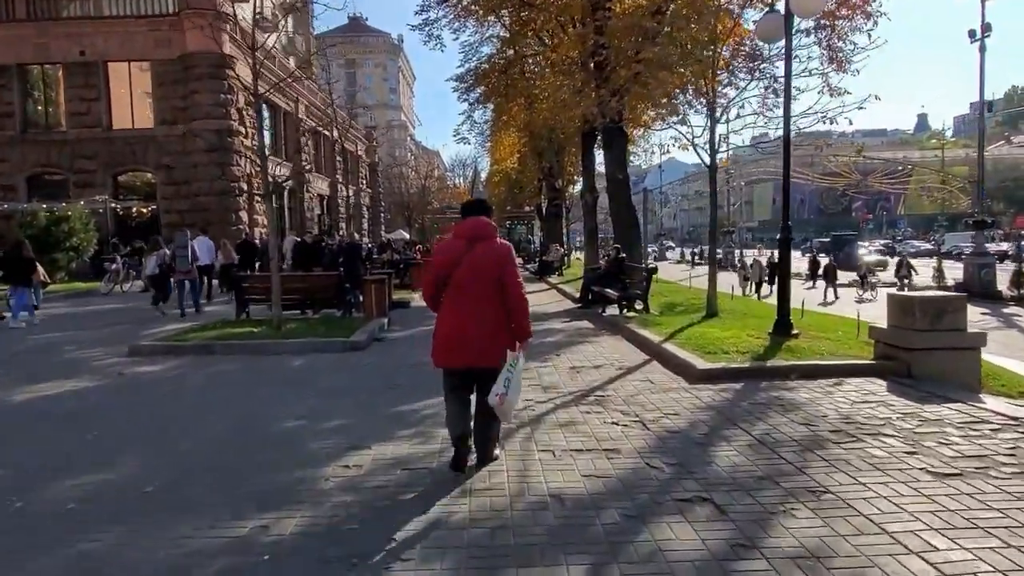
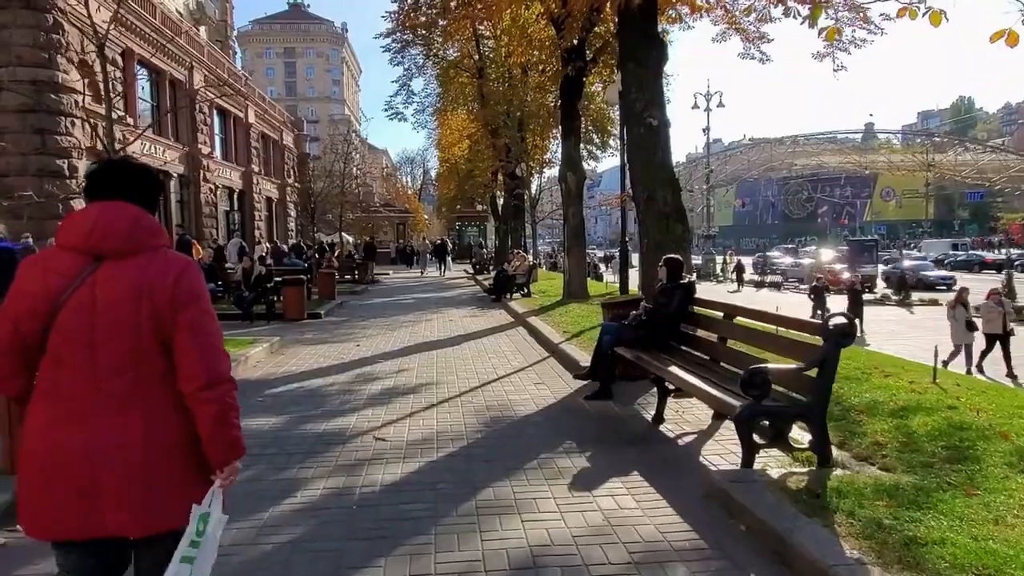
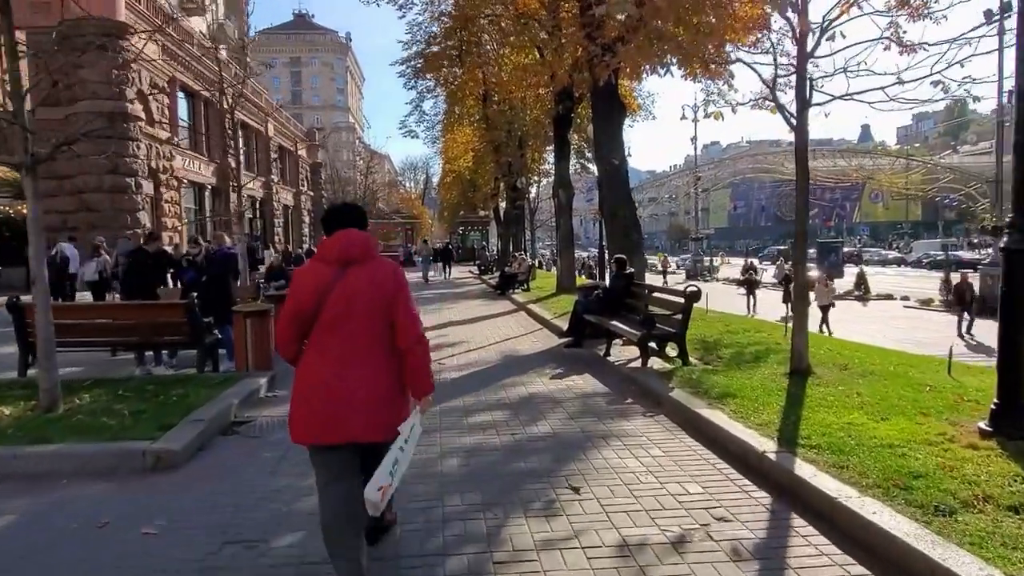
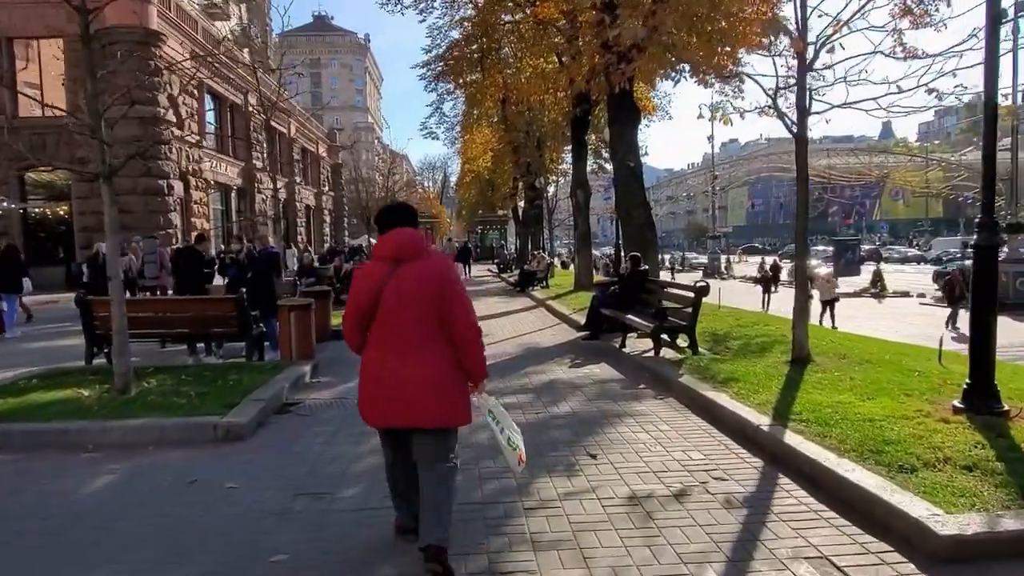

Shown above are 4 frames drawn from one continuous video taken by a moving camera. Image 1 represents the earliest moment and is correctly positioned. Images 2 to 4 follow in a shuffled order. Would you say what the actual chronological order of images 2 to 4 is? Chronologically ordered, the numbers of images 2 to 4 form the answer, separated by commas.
4, 3, 2
